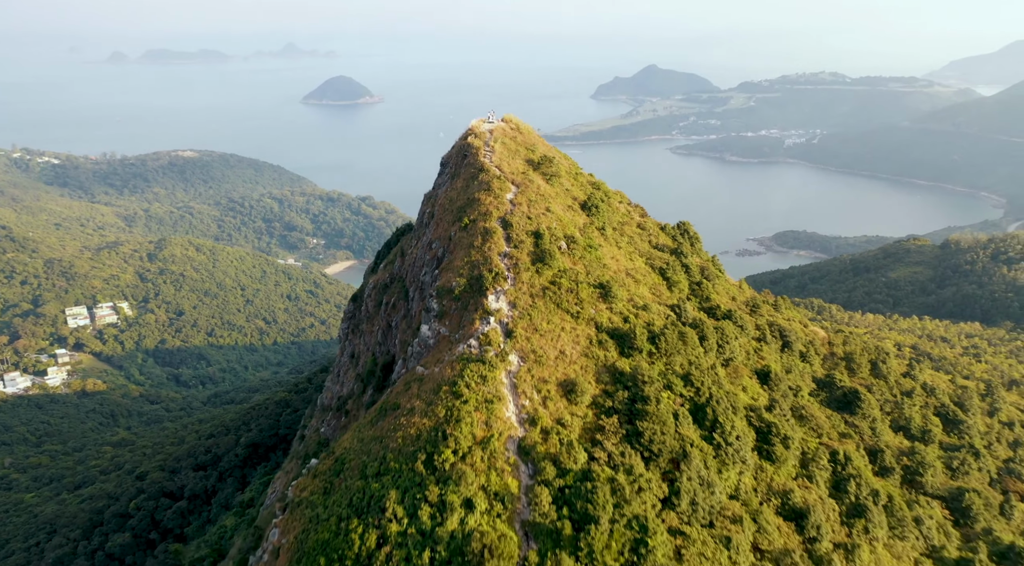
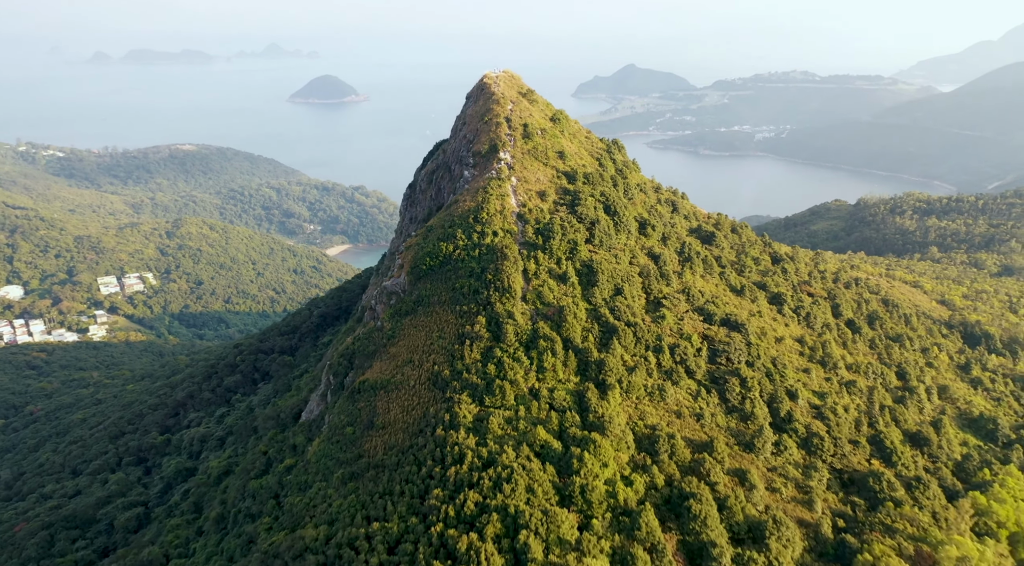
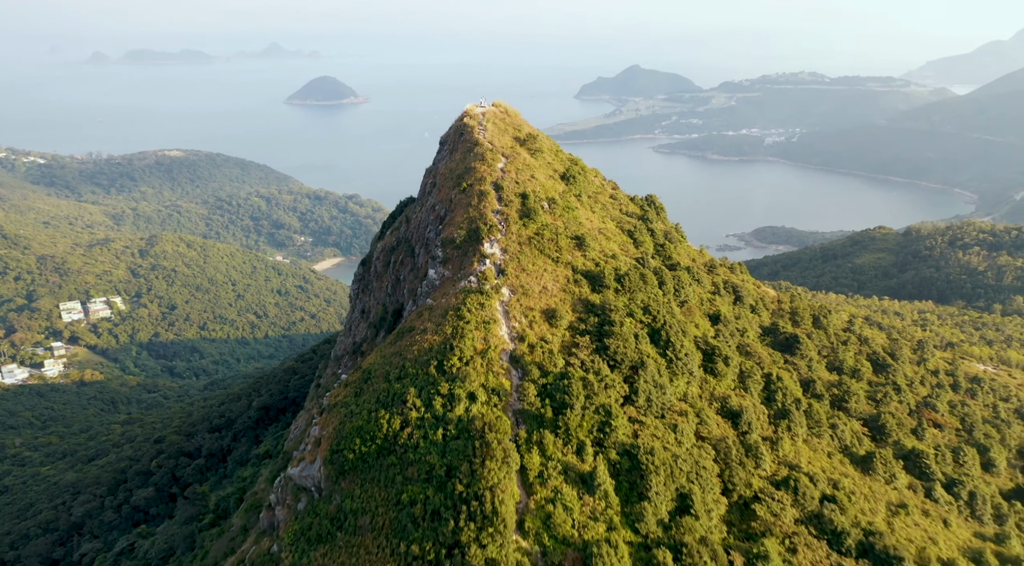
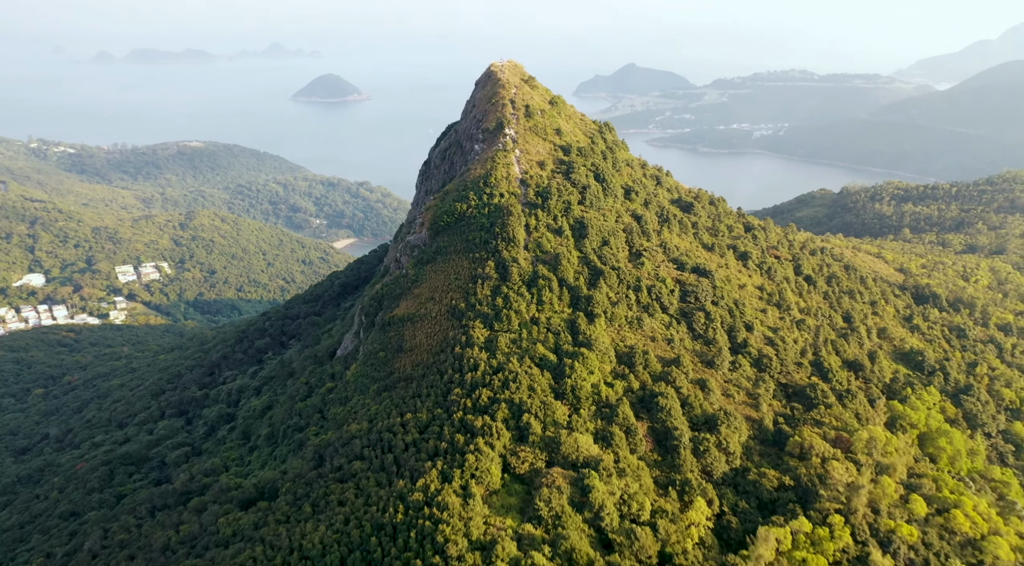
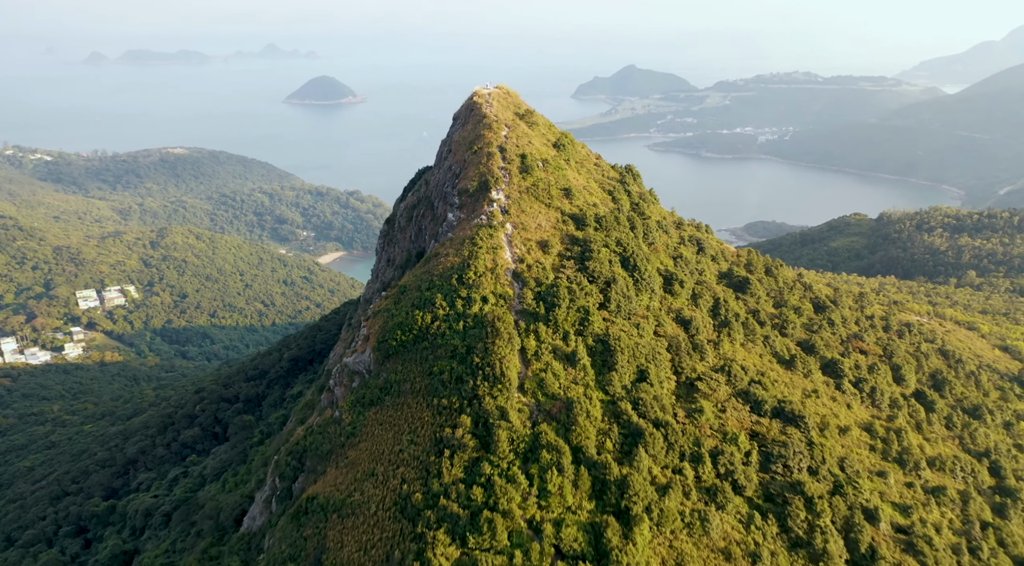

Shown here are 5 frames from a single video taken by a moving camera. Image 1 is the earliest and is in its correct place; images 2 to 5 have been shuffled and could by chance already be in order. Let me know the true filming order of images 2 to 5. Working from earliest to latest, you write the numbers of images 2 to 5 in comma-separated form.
3, 5, 2, 4
